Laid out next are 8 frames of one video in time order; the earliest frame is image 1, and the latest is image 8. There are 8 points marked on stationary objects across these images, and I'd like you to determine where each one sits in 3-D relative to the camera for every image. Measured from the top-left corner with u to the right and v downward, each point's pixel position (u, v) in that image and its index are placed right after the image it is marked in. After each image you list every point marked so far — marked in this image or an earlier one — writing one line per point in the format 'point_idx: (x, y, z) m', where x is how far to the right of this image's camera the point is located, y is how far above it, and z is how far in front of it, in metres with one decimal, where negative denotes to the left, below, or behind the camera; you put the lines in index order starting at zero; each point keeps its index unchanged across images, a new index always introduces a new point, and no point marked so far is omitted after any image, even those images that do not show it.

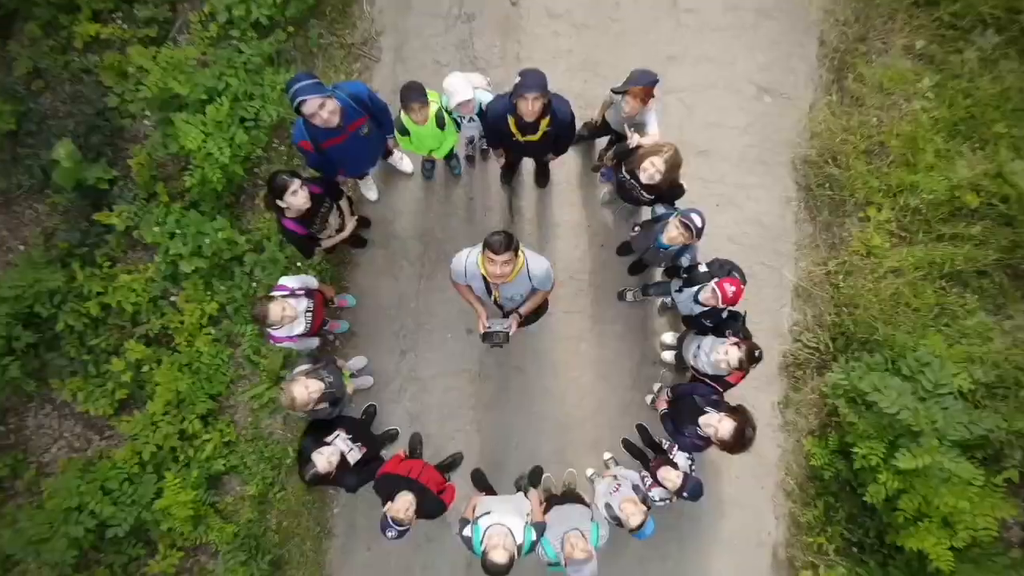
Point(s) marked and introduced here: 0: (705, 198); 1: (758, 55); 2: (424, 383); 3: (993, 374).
0: (+1.5, +0.7, +3.1) m
1: (+2.0, +1.9, +3.2) m
2: (-0.7, -0.7, +3.1) m
3: (+3.4, -0.6, +2.8) m
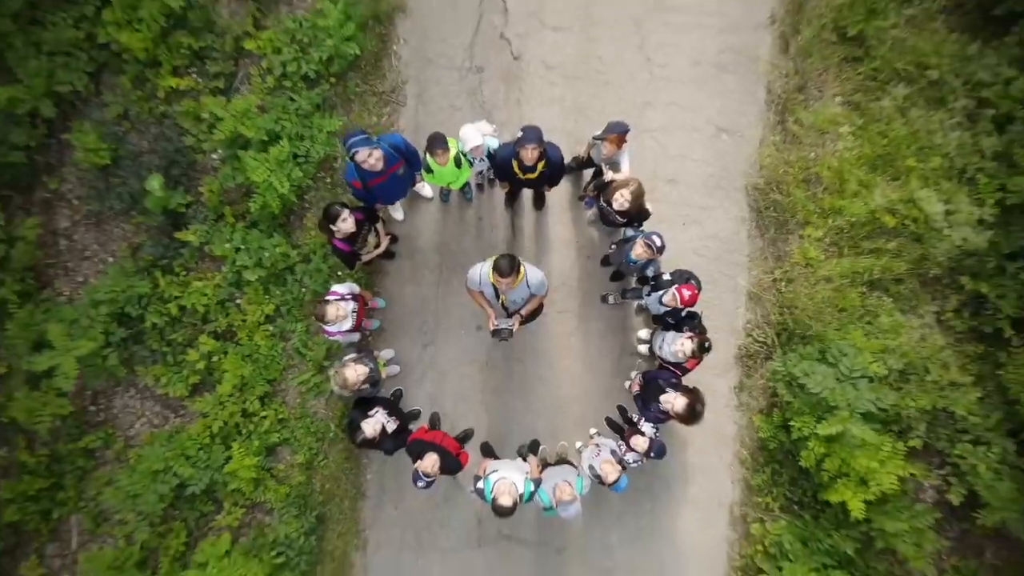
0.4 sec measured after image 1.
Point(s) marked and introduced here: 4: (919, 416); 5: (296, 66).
0: (+1.5, +0.7, +3.8) m
1: (+2.0, +1.8, +3.9) m
2: (-0.7, -0.8, +3.8) m
3: (+3.4, -0.6, +3.5) m
4: (+3.5, -1.1, +3.5) m
5: (-2.0, +2.1, +3.8) m
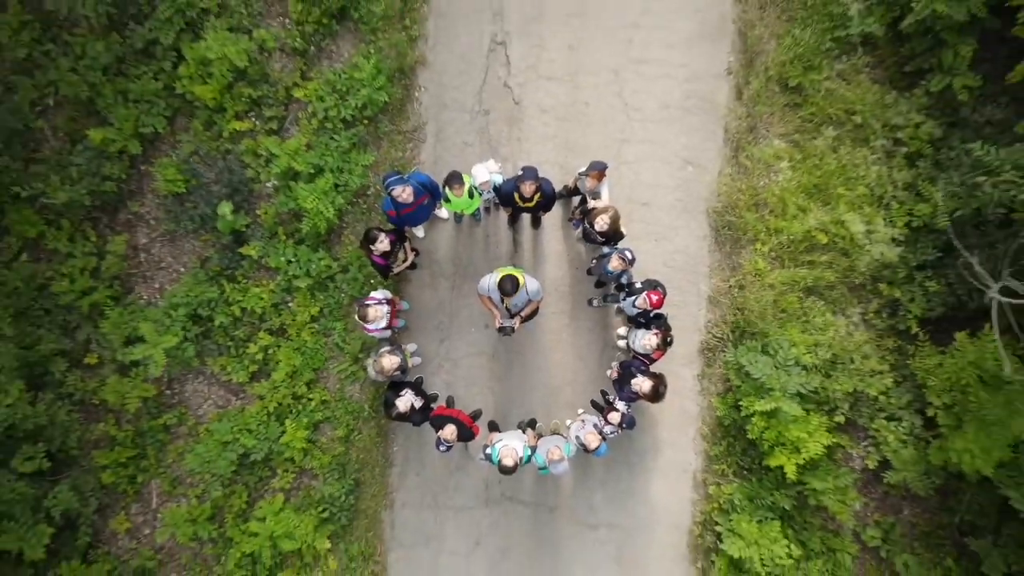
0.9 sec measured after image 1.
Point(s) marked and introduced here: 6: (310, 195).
0: (+1.6, +0.6, +4.7) m
1: (+2.0, +1.8, +4.7) m
2: (-0.7, -0.8, +4.7) m
3: (+3.4, -0.7, +4.3) m
4: (+3.6, -1.2, +4.3) m
5: (-2.0, +2.0, +4.6) m
6: (-2.3, +1.0, +4.5) m
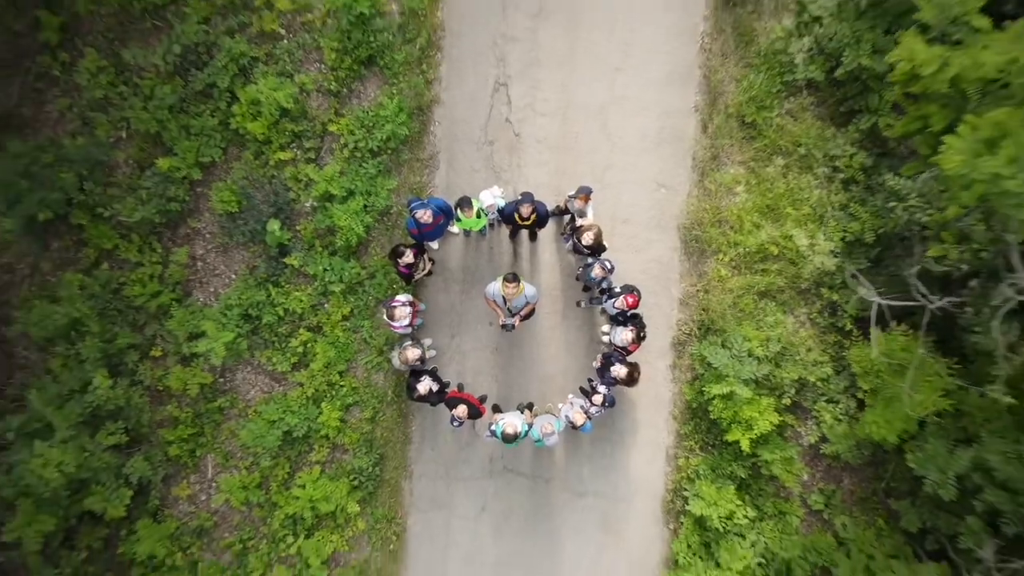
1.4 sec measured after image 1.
0: (+1.6, +0.6, +5.5) m
1: (+2.0, +1.7, +5.6) m
2: (-0.7, -0.9, +5.5) m
3: (+3.4, -0.7, +5.2) m
4: (+3.6, -1.2, +5.1) m
5: (-2.0, +2.0, +5.4) m
6: (-2.2, +1.0, +5.3) m
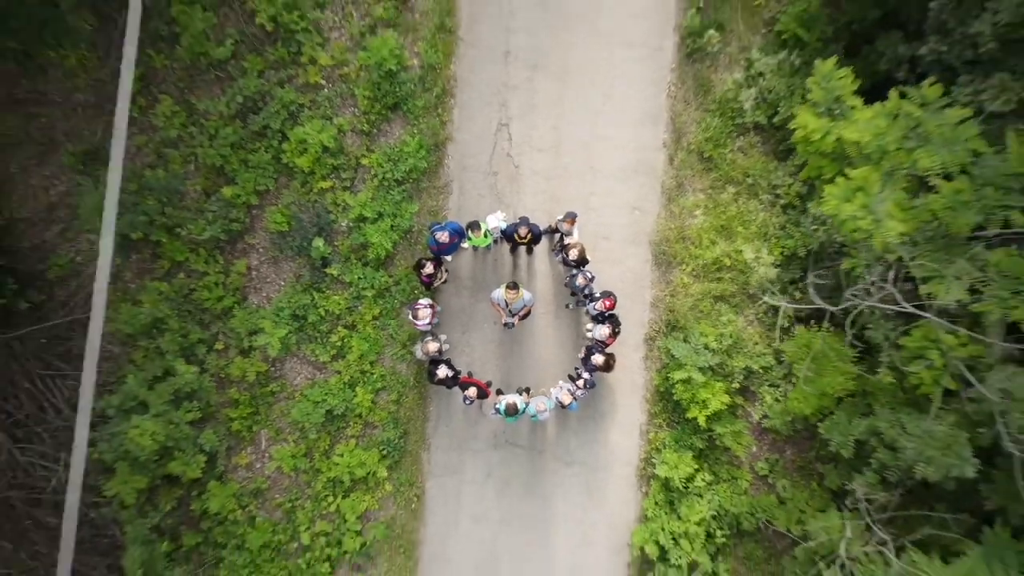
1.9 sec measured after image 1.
0: (+1.6, +0.5, +6.7) m
1: (+2.0, +1.6, +6.7) m
2: (-0.6, -1.0, +6.7) m
3: (+3.4, -0.8, +6.4) m
4: (+3.6, -1.3, +6.3) m
5: (-2.0, +1.9, +6.6) m
6: (-2.2, +0.9, +6.5) m
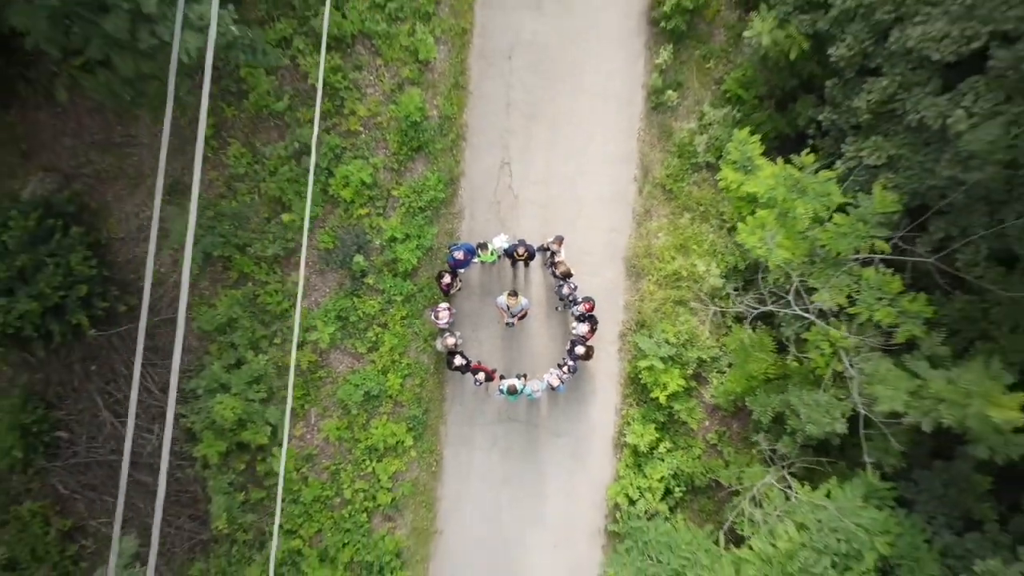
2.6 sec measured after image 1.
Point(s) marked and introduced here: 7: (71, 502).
0: (+1.6, +0.4, +8.3) m
1: (+2.0, +1.5, +8.4) m
2: (-0.6, -1.1, +8.3) m
3: (+3.5, -1.0, +8.0) m
4: (+3.6, -1.4, +8.0) m
5: (-2.0, +1.8, +8.3) m
6: (-2.2, +0.8, +8.2) m
7: (-8.9, -4.3, +8.1) m
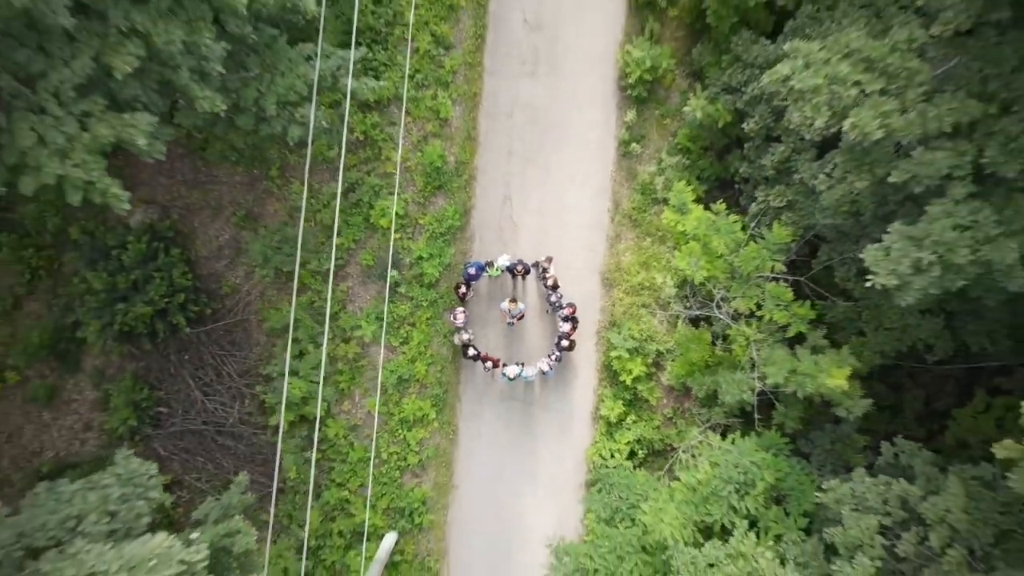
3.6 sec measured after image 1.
0: (+1.6, +0.2, +10.7) m
1: (+2.0, +1.3, +10.7) m
2: (-0.6, -1.3, +10.7) m
3: (+3.5, -1.2, +10.3) m
4: (+3.6, -1.6, +10.3) m
5: (-2.0, +1.6, +10.6) m
6: (-2.2, +0.6, +10.5) m
7: (-8.9, -4.5, +10.4) m
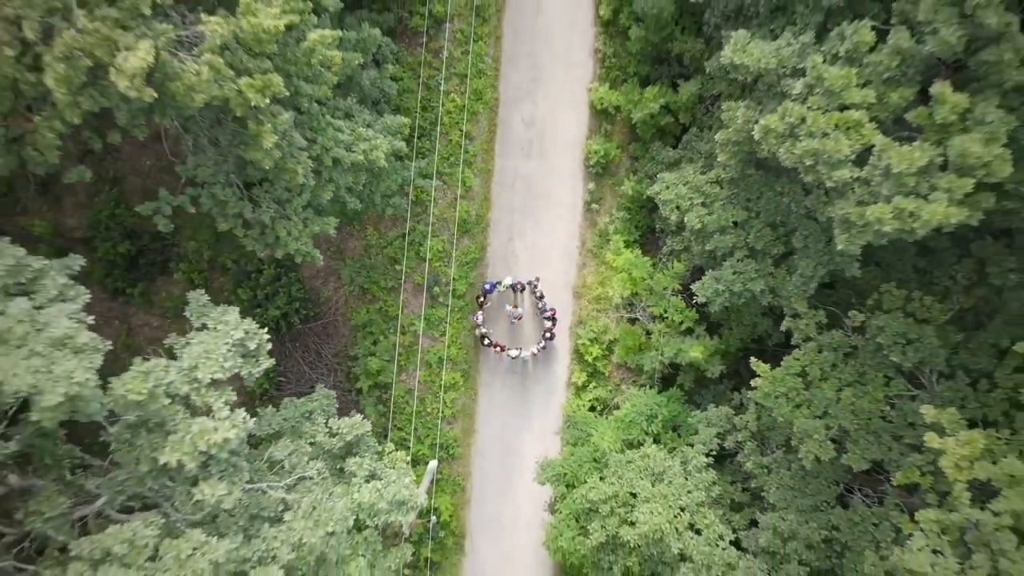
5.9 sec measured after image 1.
0: (+1.7, -0.3, +16.0) m
1: (+2.1, +0.9, +16.1) m
2: (-0.6, -1.7, +16.0) m
3: (+3.5, -1.6, +15.7) m
4: (+3.7, -2.1, +15.6) m
5: (-1.9, +1.1, +16.0) m
6: (-2.2, +0.2, +15.9) m
7: (-8.9, -5.0, +15.8) m
